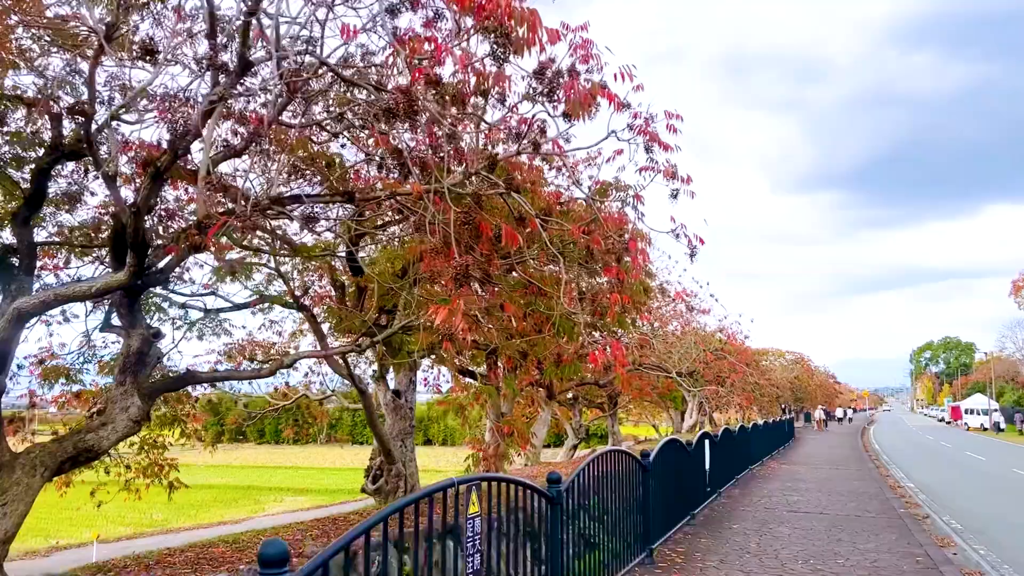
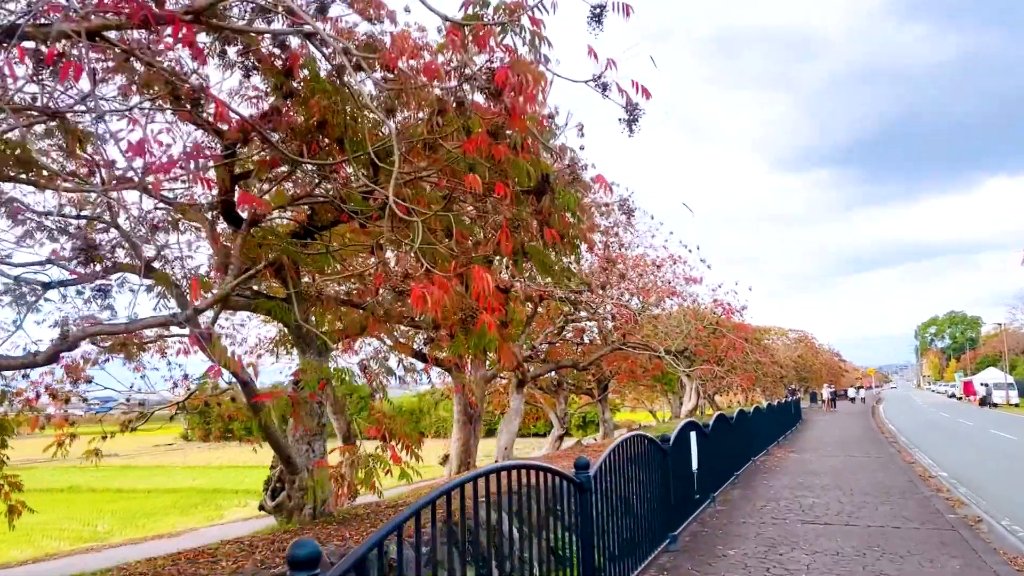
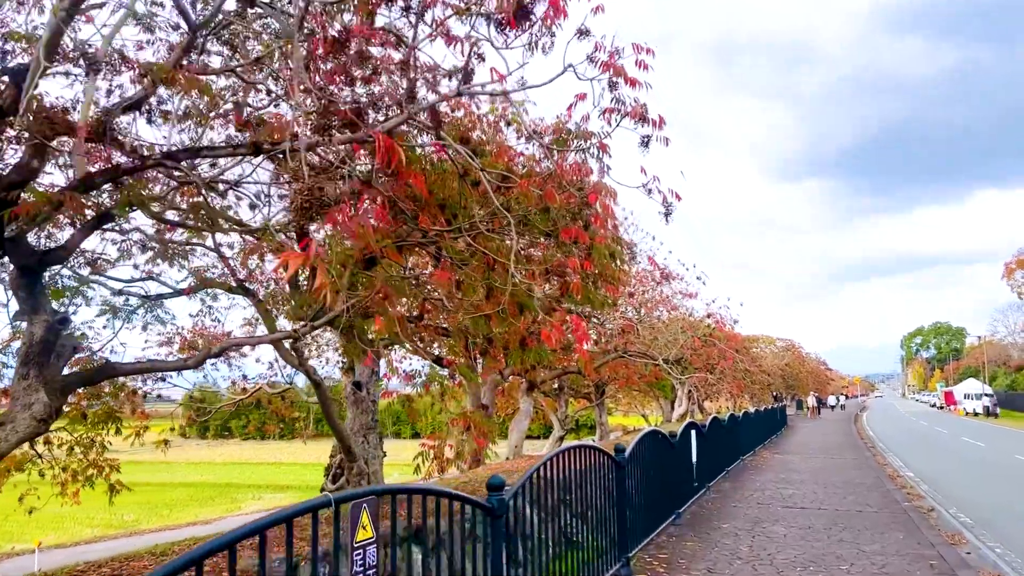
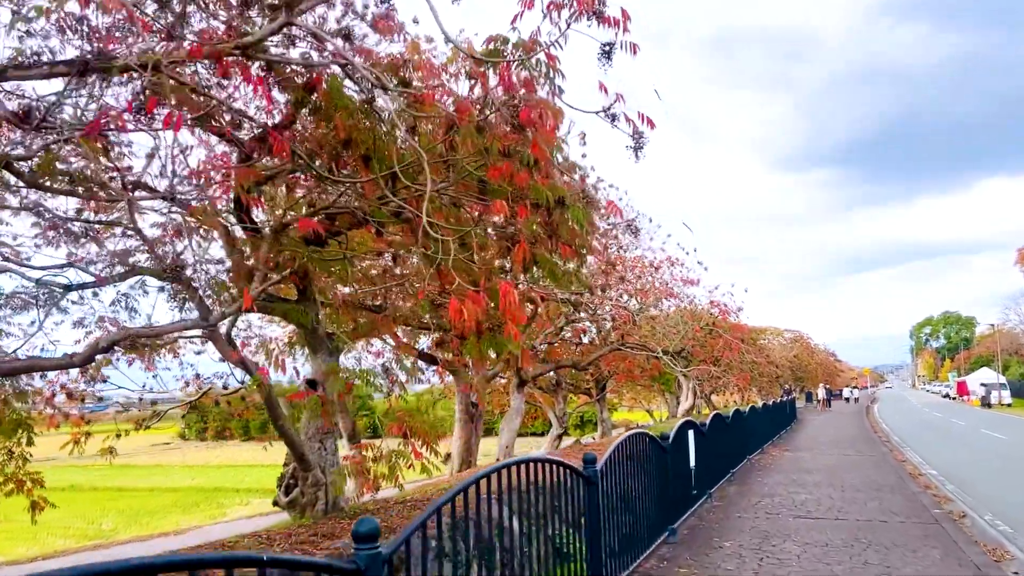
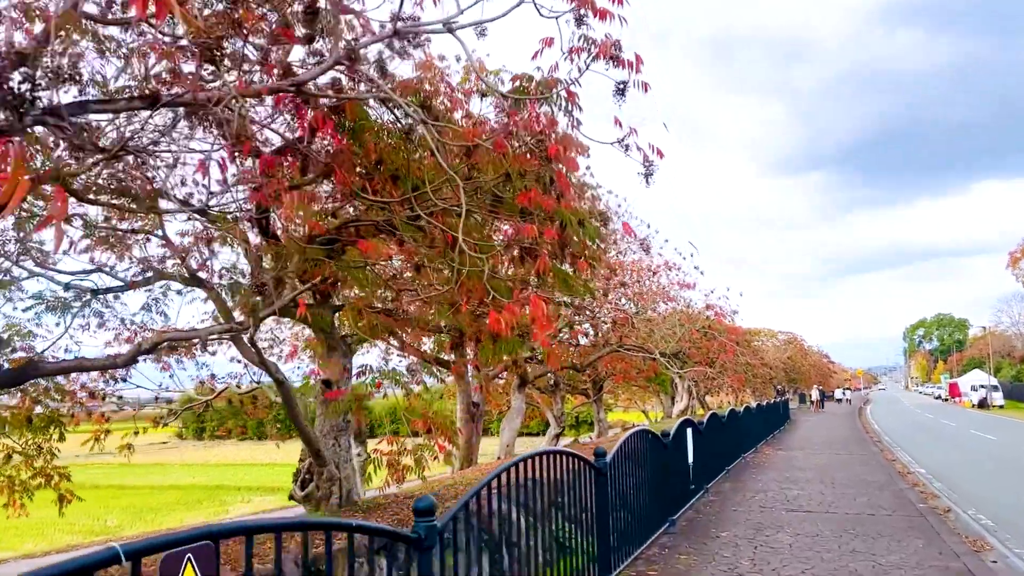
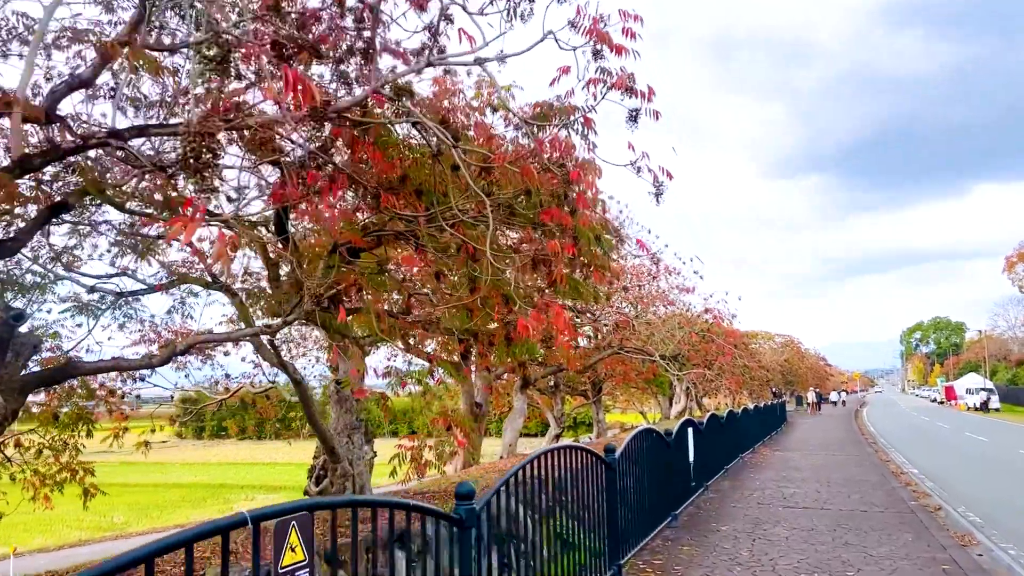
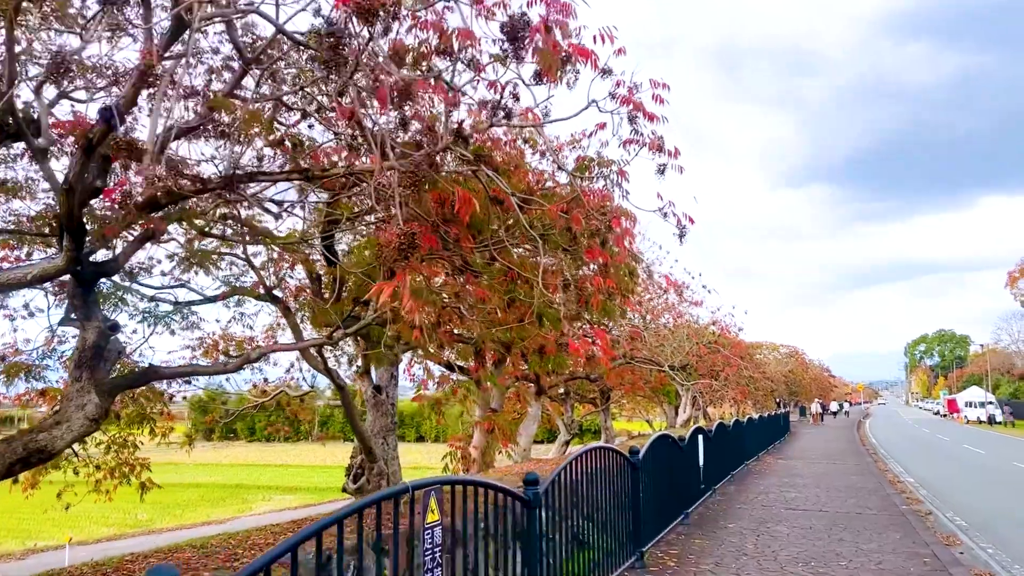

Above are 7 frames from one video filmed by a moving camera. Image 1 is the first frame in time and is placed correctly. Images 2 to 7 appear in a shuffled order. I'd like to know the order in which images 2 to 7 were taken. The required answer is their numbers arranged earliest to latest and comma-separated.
7, 3, 6, 5, 4, 2
